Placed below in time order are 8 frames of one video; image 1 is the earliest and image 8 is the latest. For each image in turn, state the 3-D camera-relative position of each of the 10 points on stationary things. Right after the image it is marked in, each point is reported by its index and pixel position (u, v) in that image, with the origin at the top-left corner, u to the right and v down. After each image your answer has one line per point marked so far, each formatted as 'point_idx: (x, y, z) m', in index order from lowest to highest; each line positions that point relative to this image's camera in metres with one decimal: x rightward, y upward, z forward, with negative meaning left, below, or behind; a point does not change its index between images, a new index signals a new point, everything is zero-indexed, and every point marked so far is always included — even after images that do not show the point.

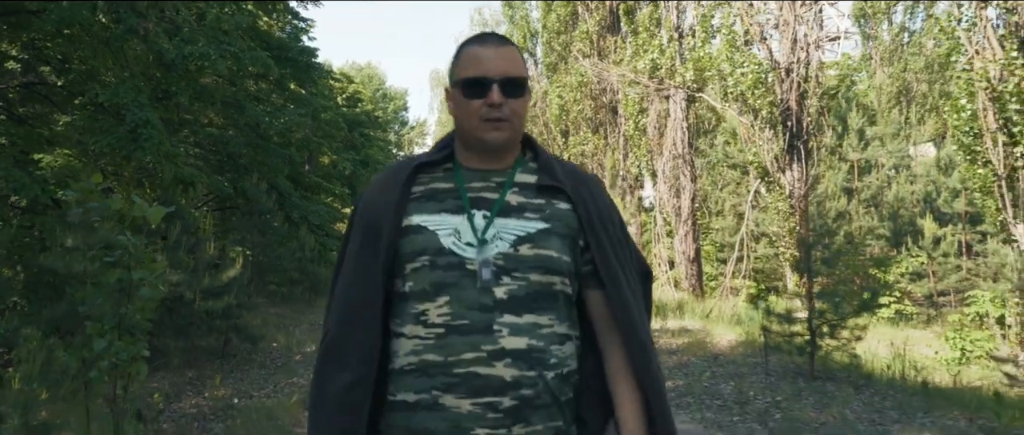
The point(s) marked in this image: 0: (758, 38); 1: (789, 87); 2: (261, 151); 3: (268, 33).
0: (+3.7, +2.7, +14.8) m
1: (+4.1, +2.0, +14.6) m
2: (-3.2, +0.9, +12.1) m
3: (-3.8, +2.9, +15.5) m
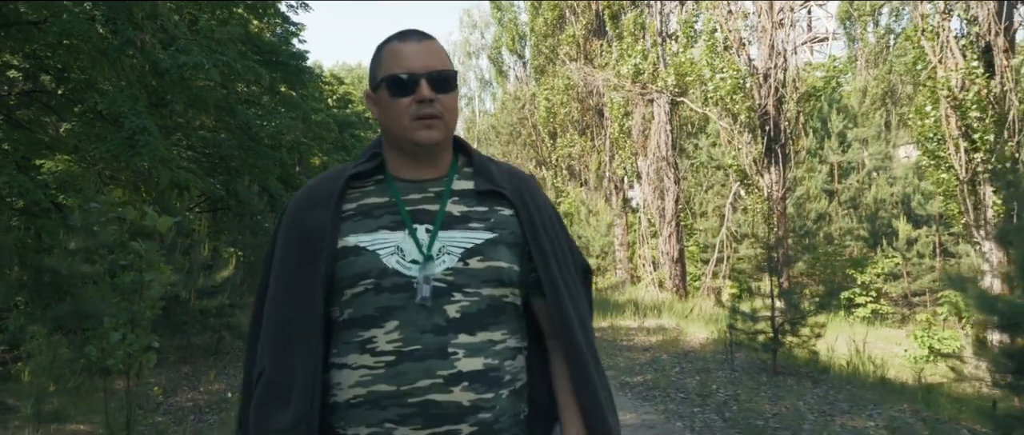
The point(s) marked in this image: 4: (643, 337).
0: (+3.5, +2.7, +15.2) m
1: (+3.9, +1.9, +15.0) m
2: (-3.3, +0.8, +12.5) m
3: (-4.1, +2.9, +15.8) m
4: (+1.7, -1.6, +13.5) m
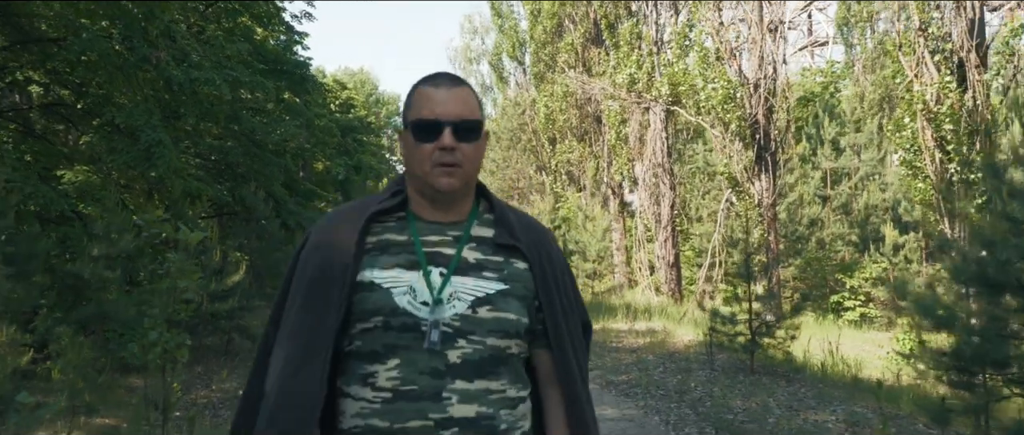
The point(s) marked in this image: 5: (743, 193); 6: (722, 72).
0: (+3.5, +2.6, +15.6) m
1: (+3.9, +1.8, +15.4) m
2: (-3.4, +0.8, +12.9) m
3: (-4.1, +2.8, +16.3) m
4: (+1.7, -1.7, +13.9) m
5: (+3.8, +0.4, +16.0) m
6: (+3.4, +2.3, +15.7) m
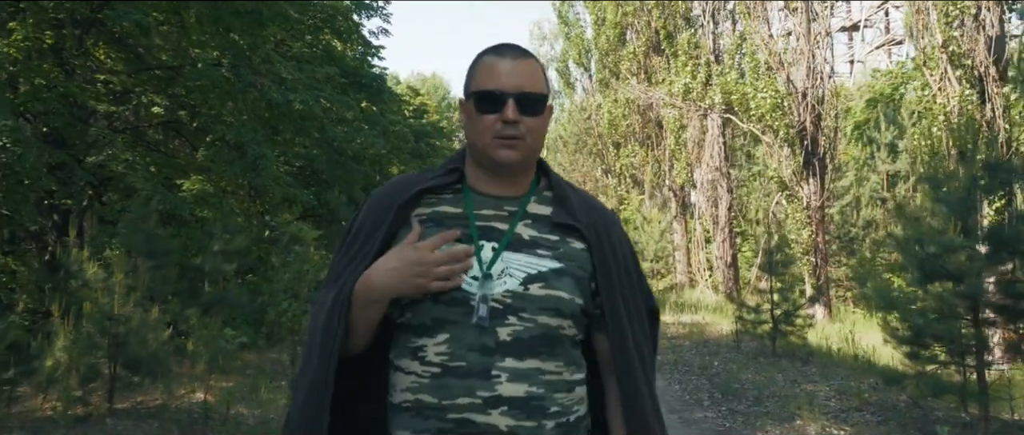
0: (+4.5, +2.5, +16.6) m
1: (+4.9, +1.8, +16.3) m
2: (-2.5, +0.7, +14.3) m
3: (-3.0, +2.8, +17.8) m
4: (+2.6, -1.8, +15.0) m
5: (+4.9, +0.4, +16.8) m
6: (+4.4, +2.3, +16.7) m
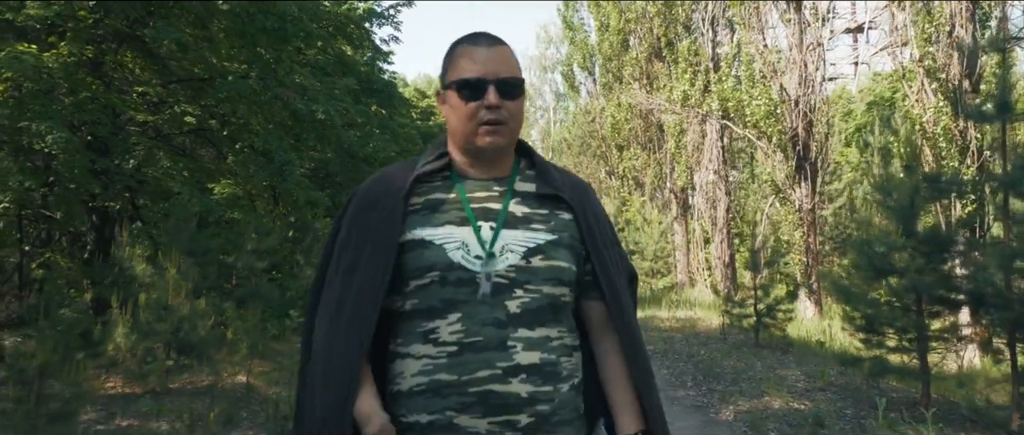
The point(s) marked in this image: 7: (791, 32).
0: (+4.6, +2.5, +17.3) m
1: (+5.0, +1.8, +17.1) m
2: (-2.4, +0.7, +15.2) m
3: (-2.9, +2.8, +18.6) m
4: (+2.7, -1.8, +15.8) m
5: (+5.0, +0.3, +17.6) m
6: (+4.5, +2.3, +17.4) m
7: (+4.9, +3.3, +17.2) m
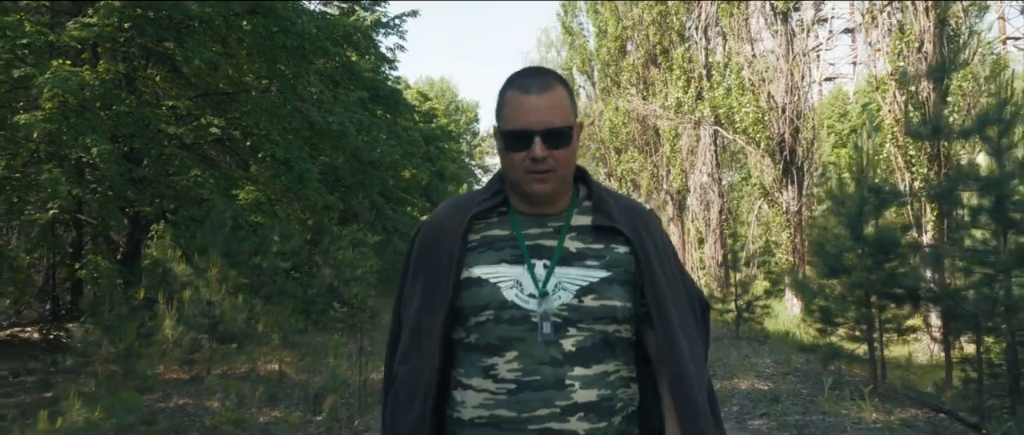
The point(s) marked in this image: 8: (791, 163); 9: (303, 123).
0: (+4.7, +2.5, +18.2) m
1: (+5.0, +1.8, +18.0) m
2: (-2.4, +0.7, +16.1) m
3: (-2.8, +2.7, +19.5) m
4: (+2.7, -1.8, +16.7) m
5: (+5.0, +0.3, +18.5) m
6: (+4.6, +2.3, +18.3) m
7: (+4.9, +3.2, +18.0) m
8: (+5.2, +1.0, +18.2) m
9: (-2.6, +1.2, +12.3) m
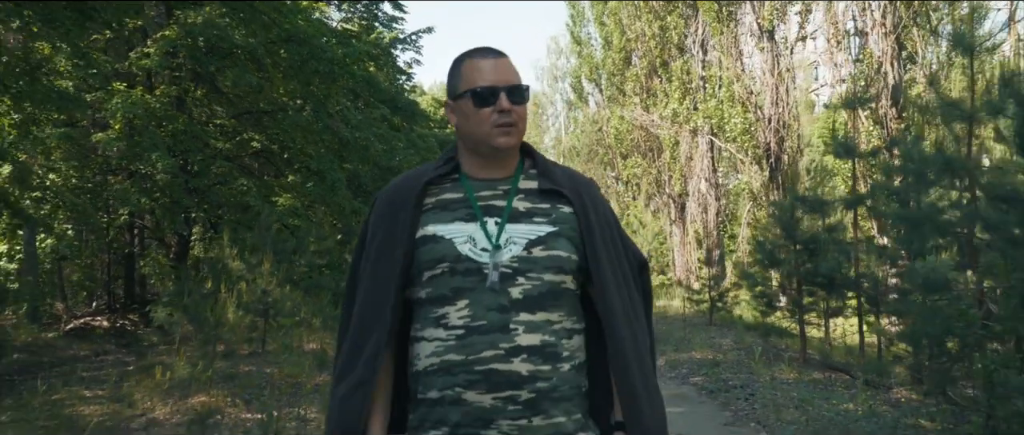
0: (+4.8, +2.4, +19.8) m
1: (+5.2, +1.7, +19.6) m
2: (-2.3, +0.6, +17.7) m
3: (-2.7, +2.7, +21.2) m
4: (+2.9, -1.9, +18.3) m
5: (+5.1, +0.3, +20.1) m
6: (+4.7, +2.2, +19.9) m
7: (+5.1, +3.2, +19.6) m
8: (+5.4, +1.0, +19.8) m
9: (-2.6, +1.2, +14.0) m
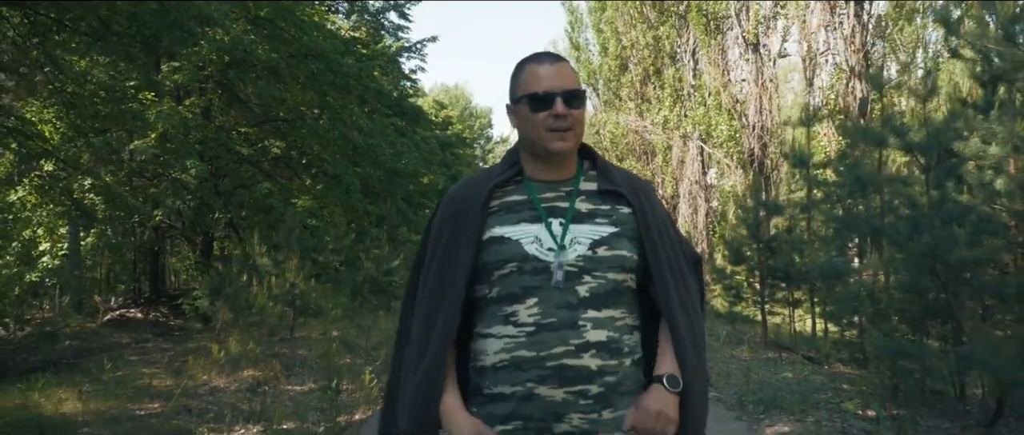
0: (+4.8, +2.4, +21.0) m
1: (+5.2, +1.7, +20.8) m
2: (-2.3, +0.6, +19.0) m
3: (-2.7, +2.7, +22.4) m
4: (+2.9, -1.9, +19.5) m
5: (+5.1, +0.2, +21.3) m
6: (+4.7, +2.2, +21.1) m
7: (+5.1, +3.2, +20.8) m
8: (+5.4, +0.9, +21.0) m
9: (-2.6, +1.1, +15.2) m
